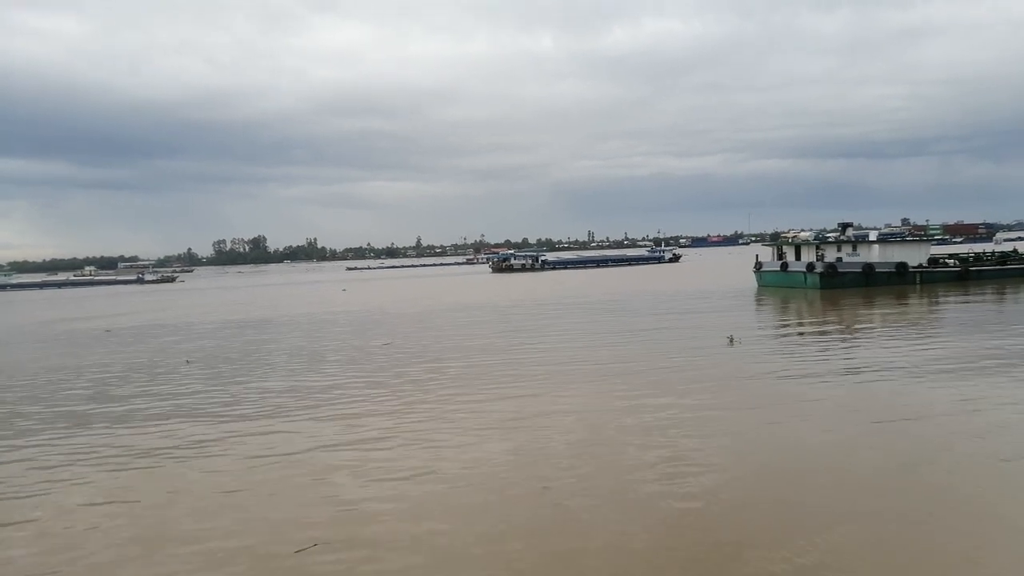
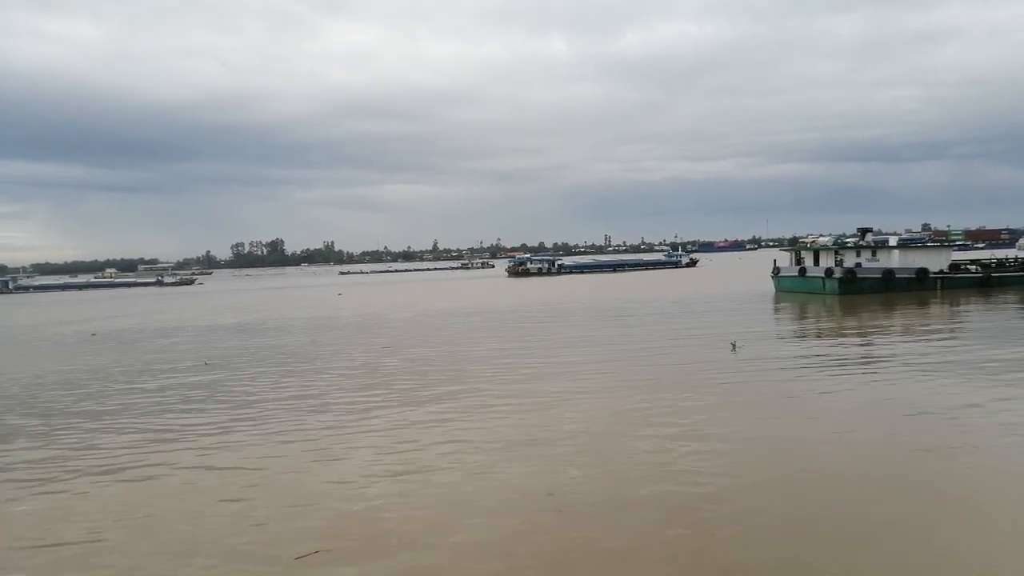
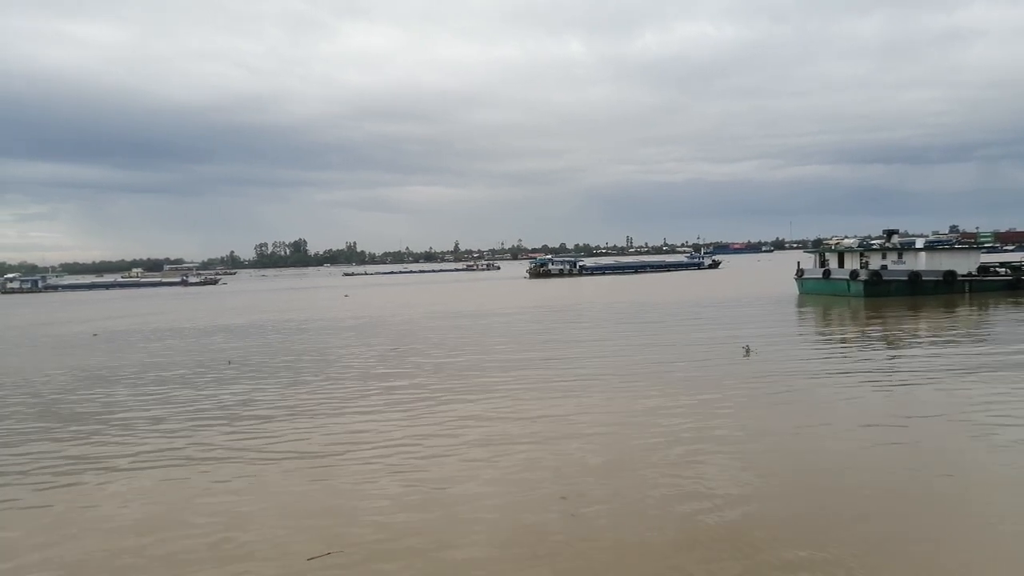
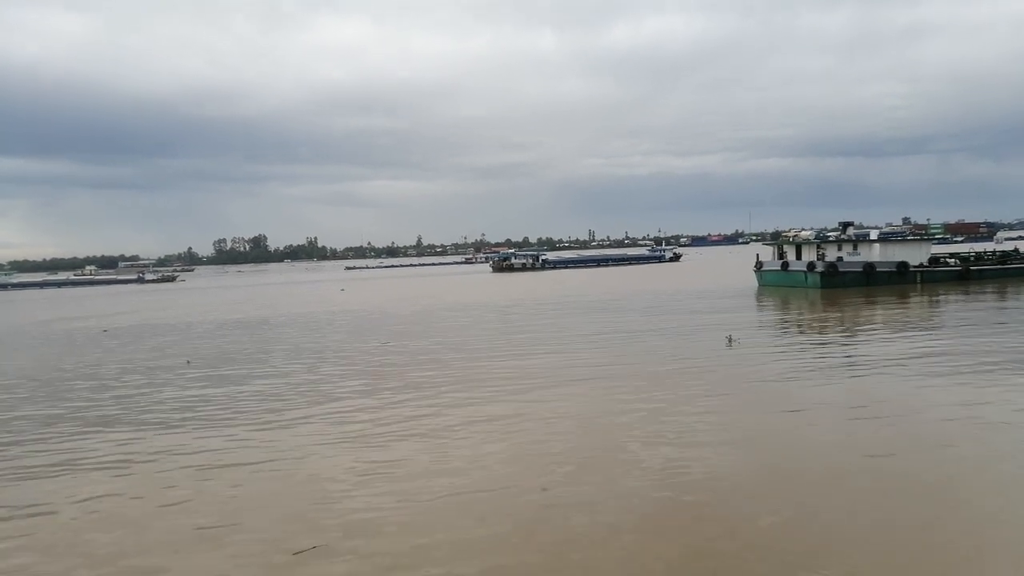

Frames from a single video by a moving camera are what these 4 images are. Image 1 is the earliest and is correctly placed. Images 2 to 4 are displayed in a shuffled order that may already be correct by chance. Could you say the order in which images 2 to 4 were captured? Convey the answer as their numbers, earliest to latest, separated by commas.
4, 2, 3
